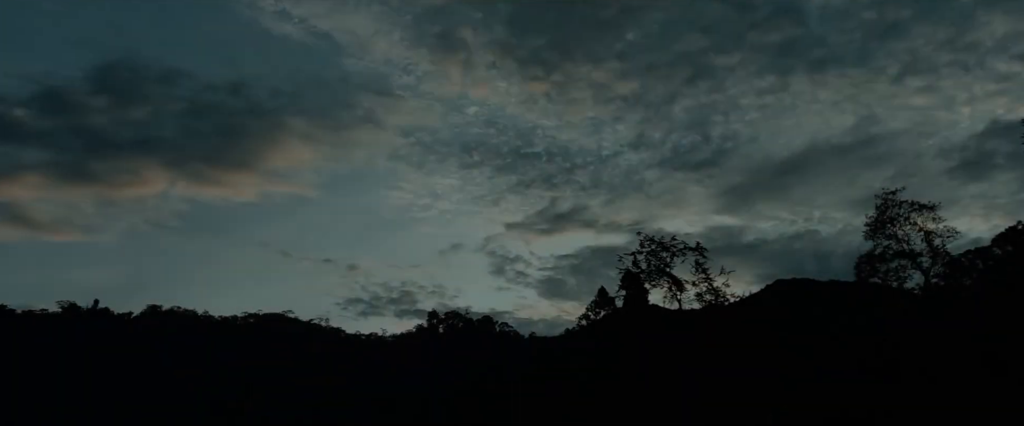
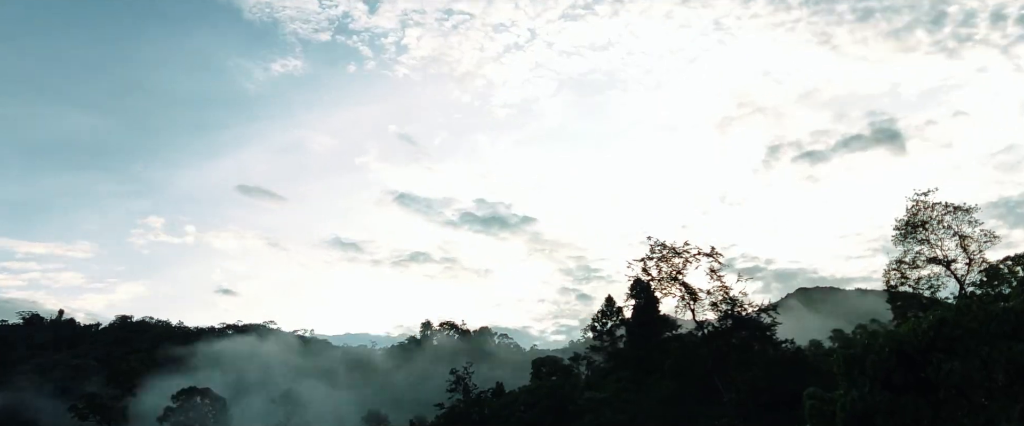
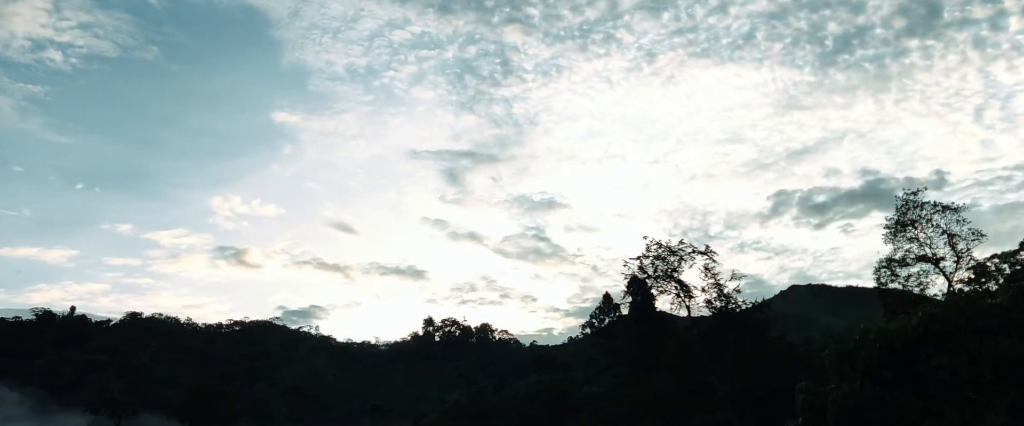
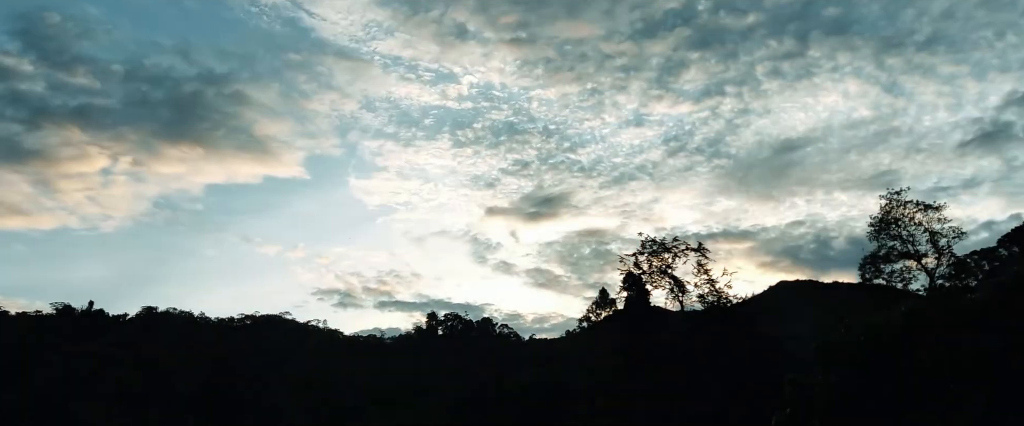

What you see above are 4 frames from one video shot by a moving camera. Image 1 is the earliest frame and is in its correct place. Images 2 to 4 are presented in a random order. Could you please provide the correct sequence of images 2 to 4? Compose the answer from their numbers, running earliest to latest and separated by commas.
4, 3, 2
